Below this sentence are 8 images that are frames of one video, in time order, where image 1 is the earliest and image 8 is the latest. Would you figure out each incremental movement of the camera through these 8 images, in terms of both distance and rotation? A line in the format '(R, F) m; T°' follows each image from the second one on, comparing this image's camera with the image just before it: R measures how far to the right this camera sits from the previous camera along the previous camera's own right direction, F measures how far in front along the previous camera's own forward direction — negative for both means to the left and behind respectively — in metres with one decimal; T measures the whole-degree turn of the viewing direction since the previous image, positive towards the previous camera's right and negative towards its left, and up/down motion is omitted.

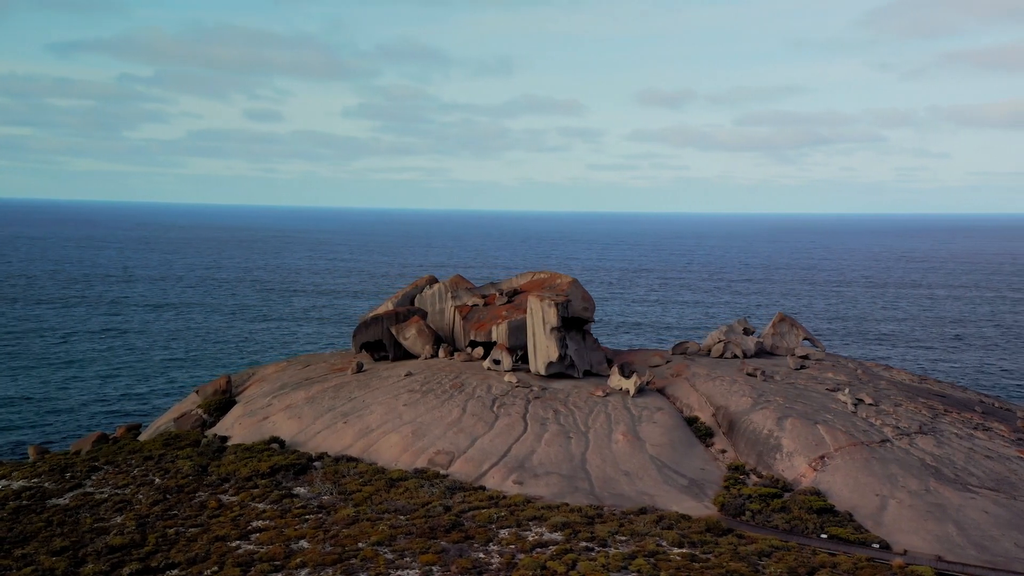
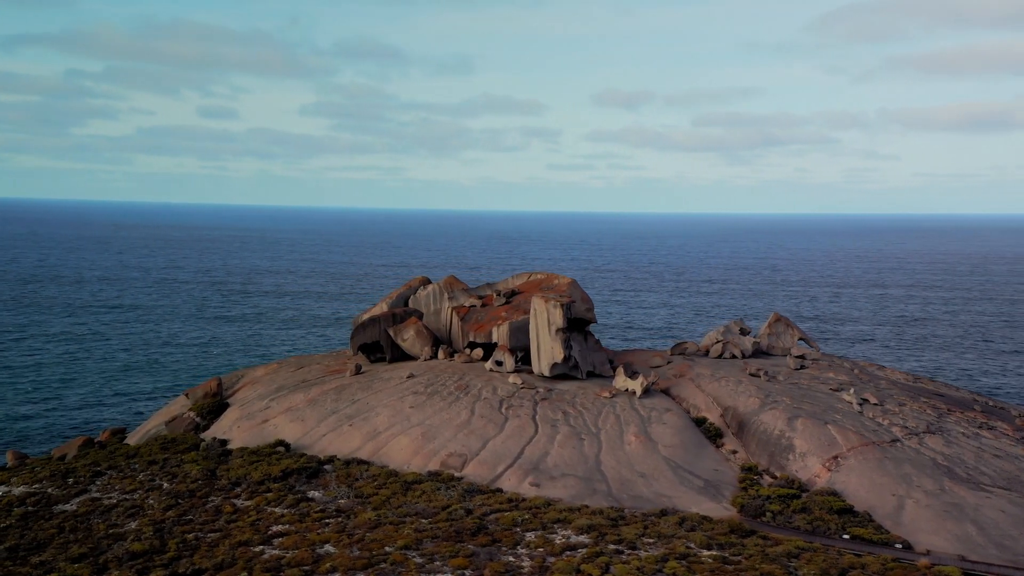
(-1.3, +0.1) m; +2°
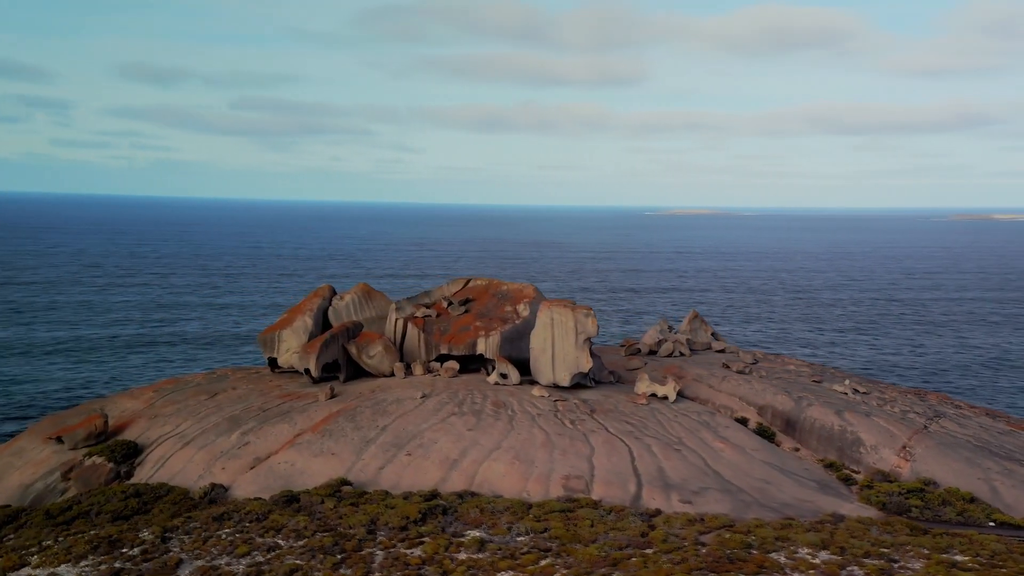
(-11.8, +4.0) m; +24°
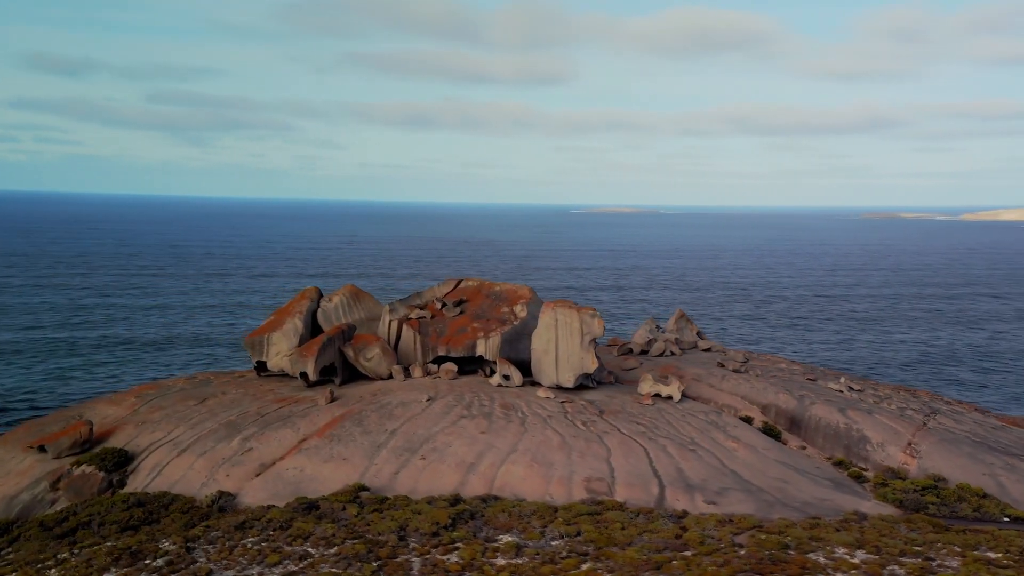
(-2.0, +0.3) m; +4°
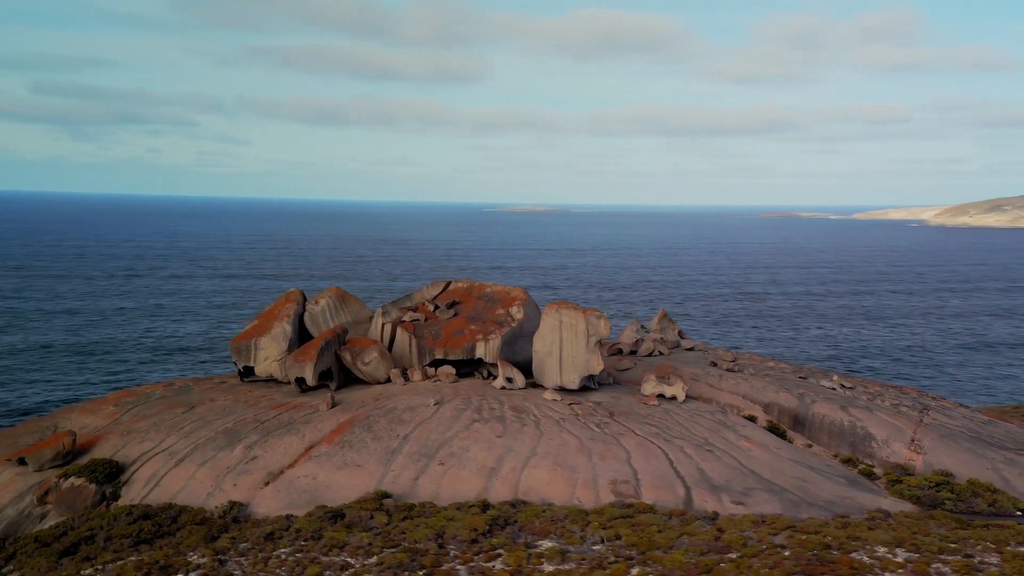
(-2.3, +0.4) m; +5°
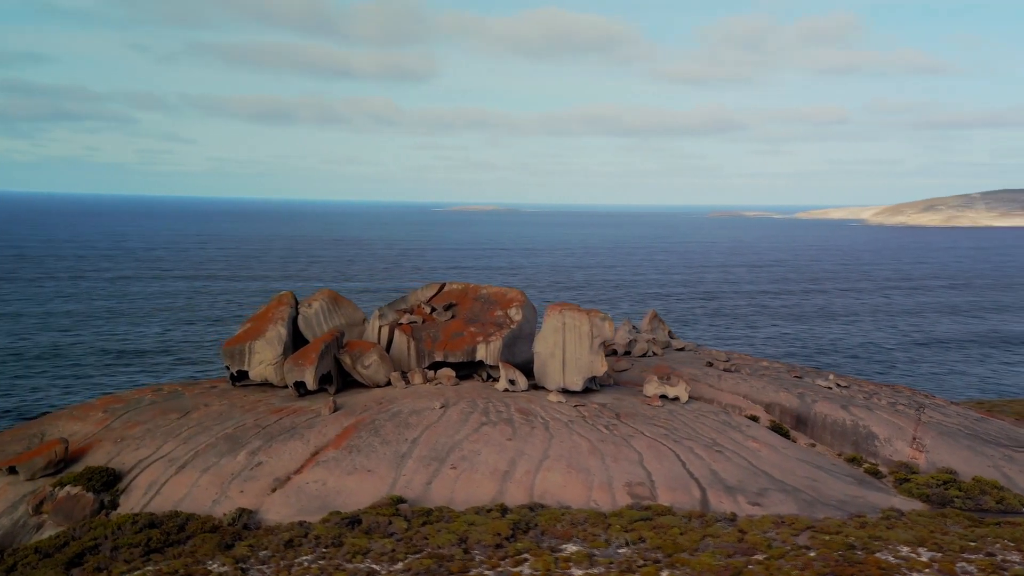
(-1.3, +0.2) m; +3°
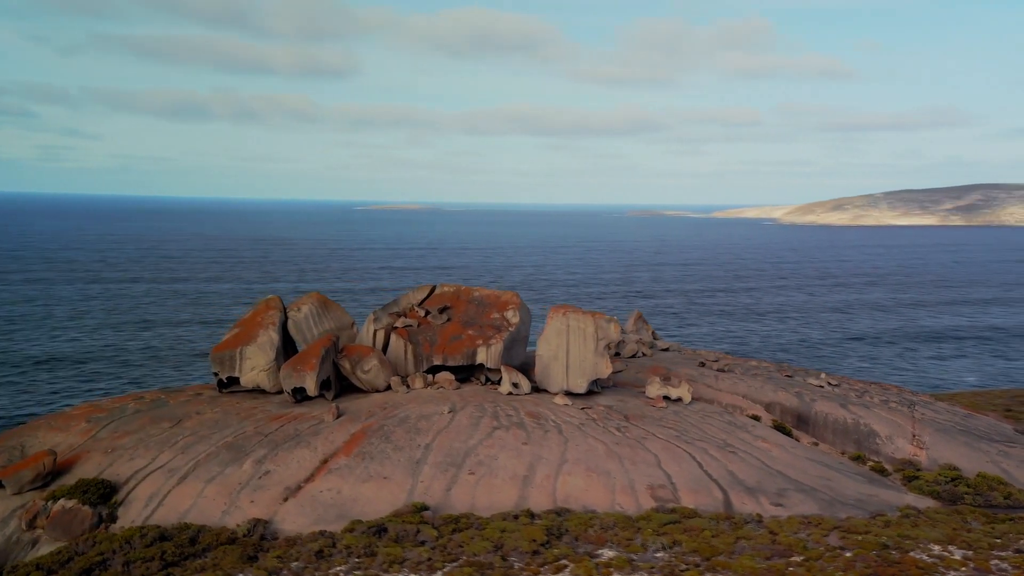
(-2.0, +0.4) m; +4°
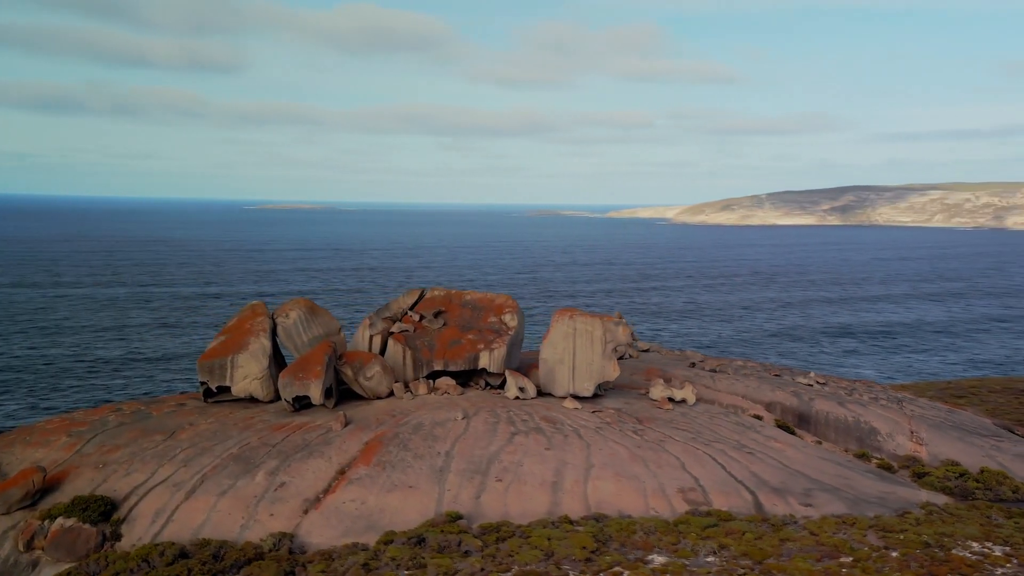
(-2.6, +0.5) m; +5°
